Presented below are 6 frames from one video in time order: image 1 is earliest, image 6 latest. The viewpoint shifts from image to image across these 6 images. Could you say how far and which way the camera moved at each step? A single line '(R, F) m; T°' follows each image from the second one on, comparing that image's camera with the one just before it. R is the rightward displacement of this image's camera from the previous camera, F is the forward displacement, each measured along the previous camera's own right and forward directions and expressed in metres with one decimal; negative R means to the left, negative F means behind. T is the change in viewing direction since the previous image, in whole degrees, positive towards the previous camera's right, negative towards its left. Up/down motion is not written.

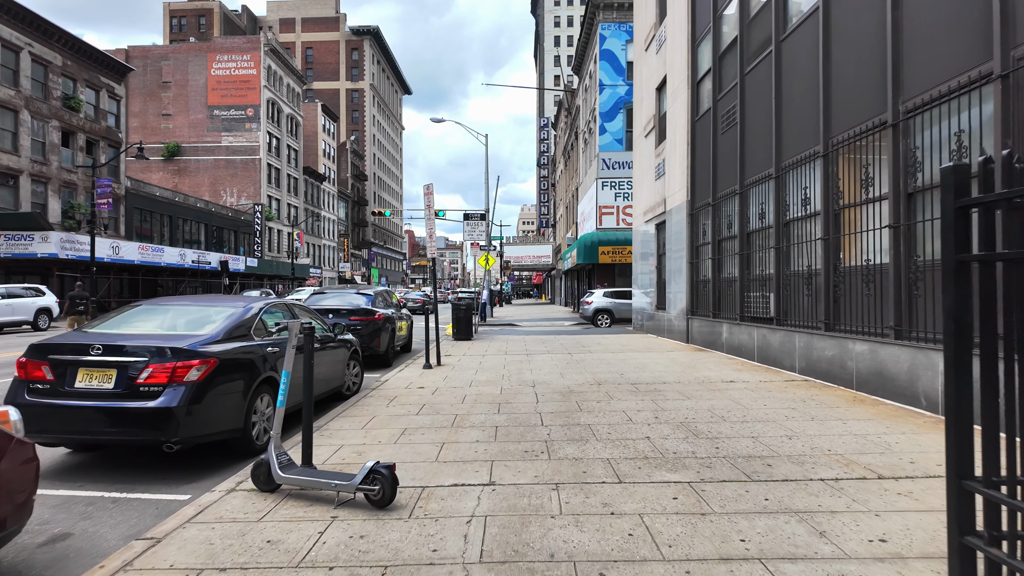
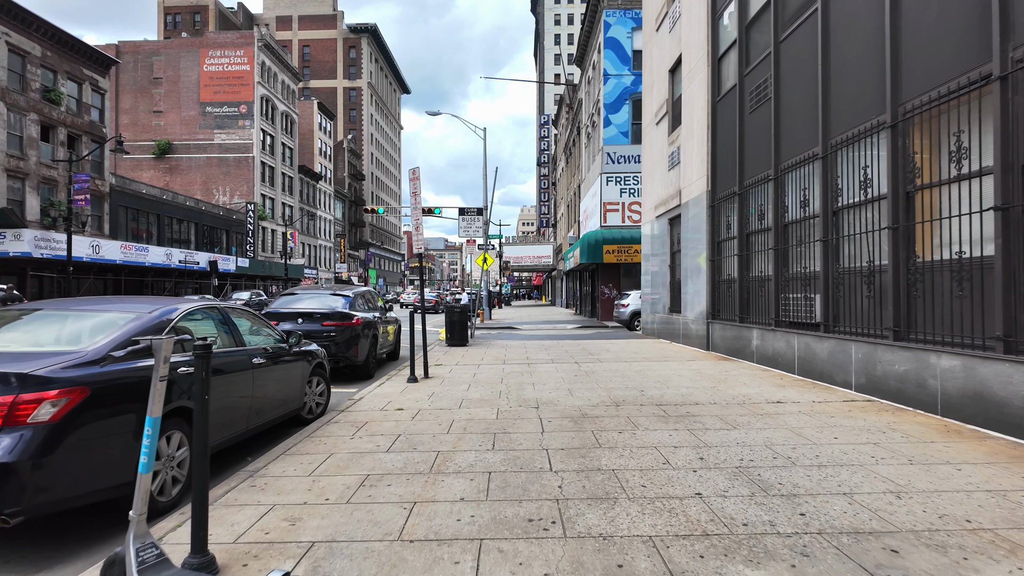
(0.0, +1.5) m; 0°
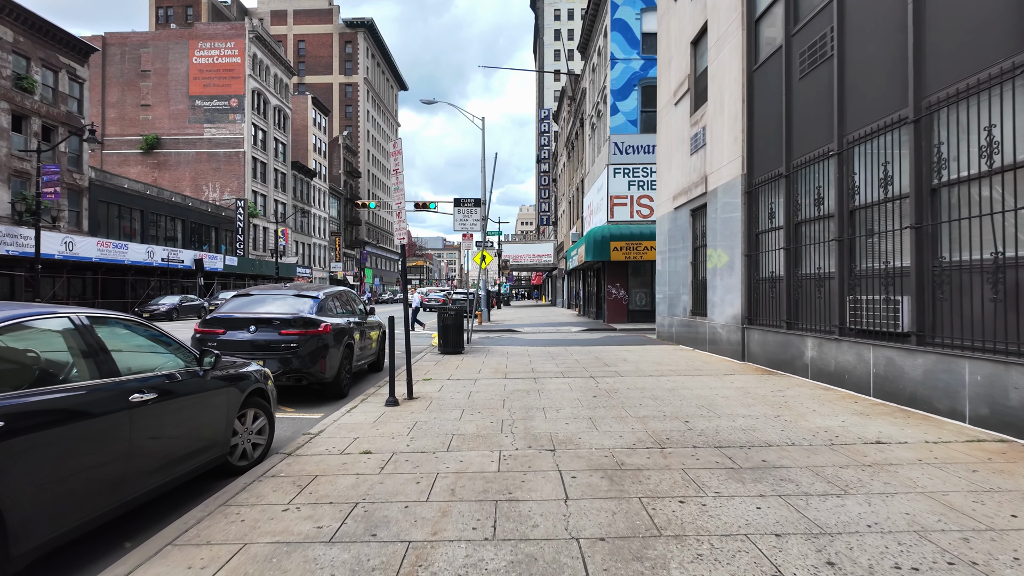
(-0.1, +1.8) m; 0°
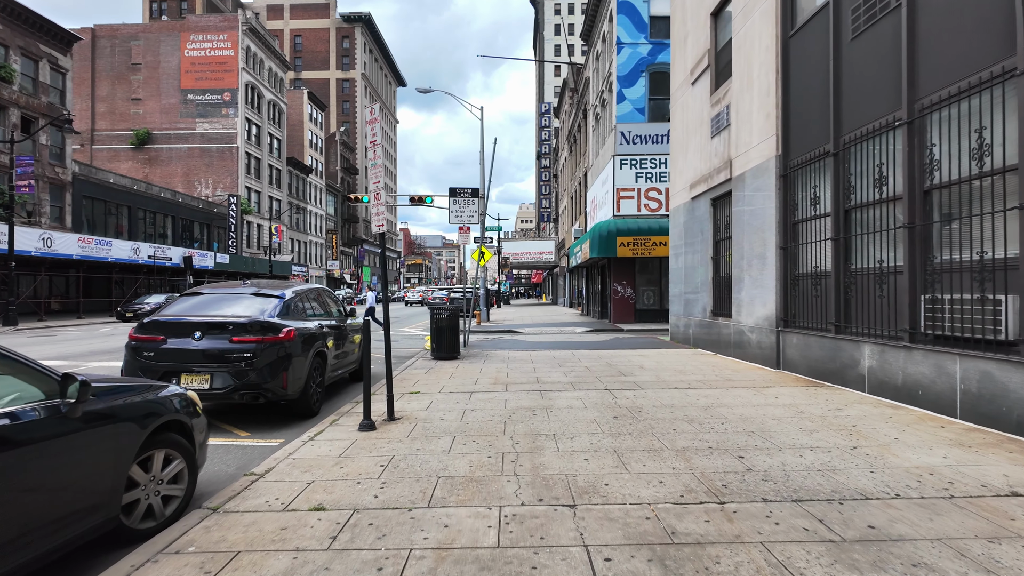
(0.0, +1.4) m; 0°
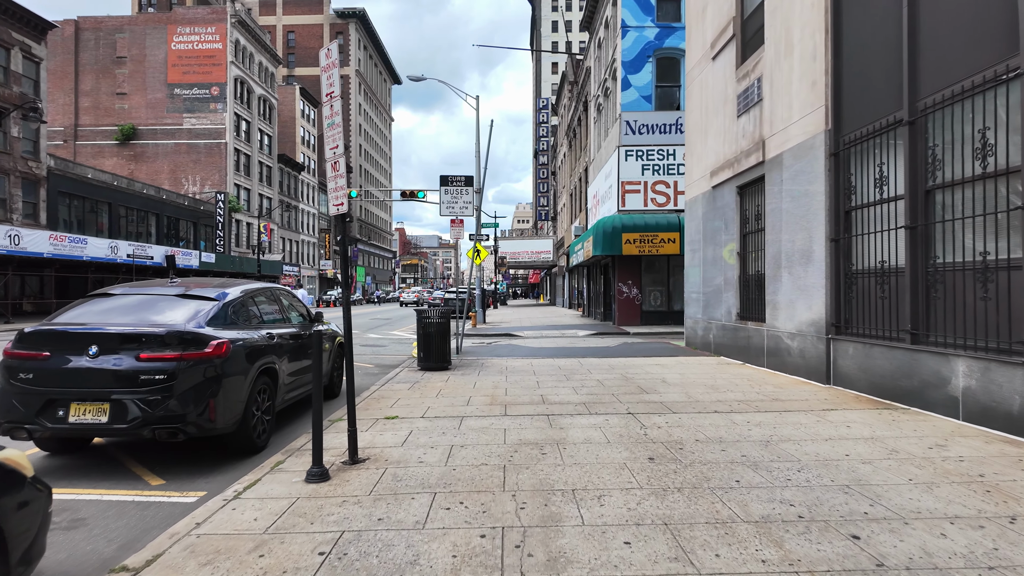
(0.0, +1.6) m; 0°
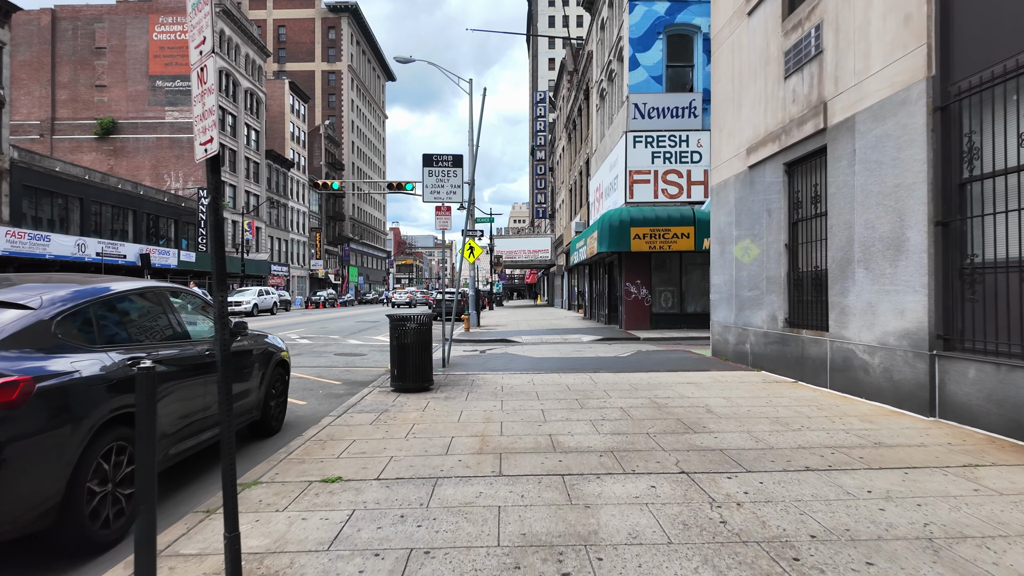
(0.0, +2.1) m; 0°
